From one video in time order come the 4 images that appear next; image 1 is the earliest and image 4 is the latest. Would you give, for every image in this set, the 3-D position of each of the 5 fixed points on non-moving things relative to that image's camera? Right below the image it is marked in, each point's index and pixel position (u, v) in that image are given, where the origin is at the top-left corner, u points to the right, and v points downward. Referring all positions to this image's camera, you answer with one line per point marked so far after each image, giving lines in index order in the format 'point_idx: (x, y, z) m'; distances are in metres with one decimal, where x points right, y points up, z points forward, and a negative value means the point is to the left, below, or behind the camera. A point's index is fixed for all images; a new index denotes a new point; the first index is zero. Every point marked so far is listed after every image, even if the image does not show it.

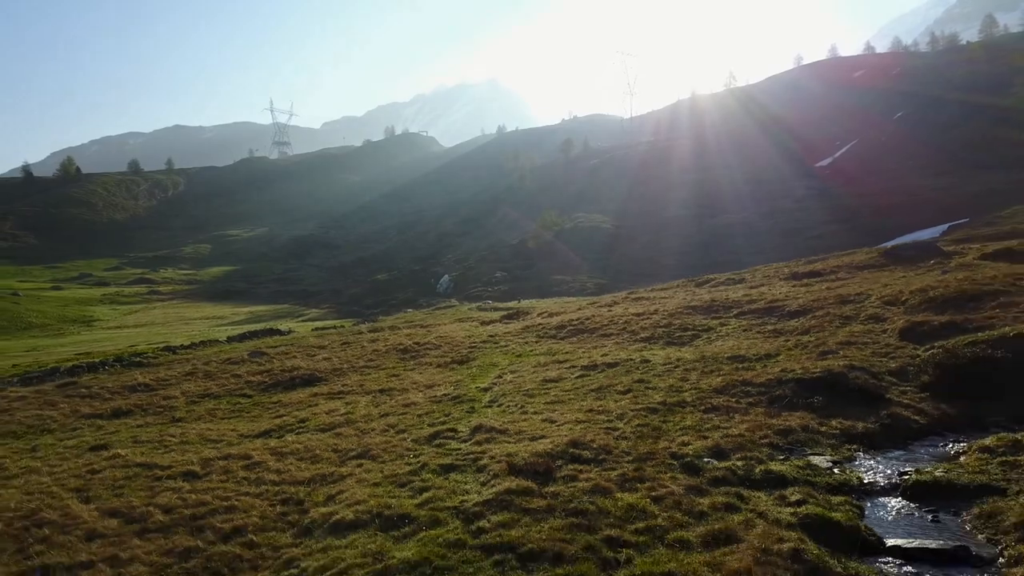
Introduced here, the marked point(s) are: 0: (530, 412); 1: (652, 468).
0: (+1.1, -7.9, +19.7) m
1: (+6.4, -8.1, +13.9) m
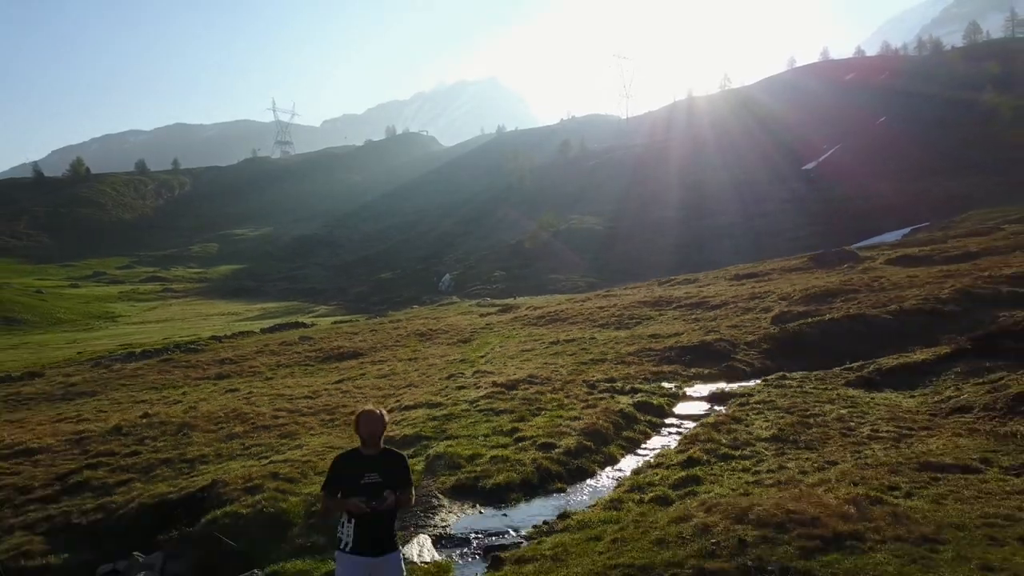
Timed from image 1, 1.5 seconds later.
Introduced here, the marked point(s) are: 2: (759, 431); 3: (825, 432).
0: (-0.4, -7.9, +31.7) m
1: (+4.9, -8.1, +25.9) m
2: (+15.1, -8.6, +19.0) m
3: (+19.1, -8.4, +18.8) m
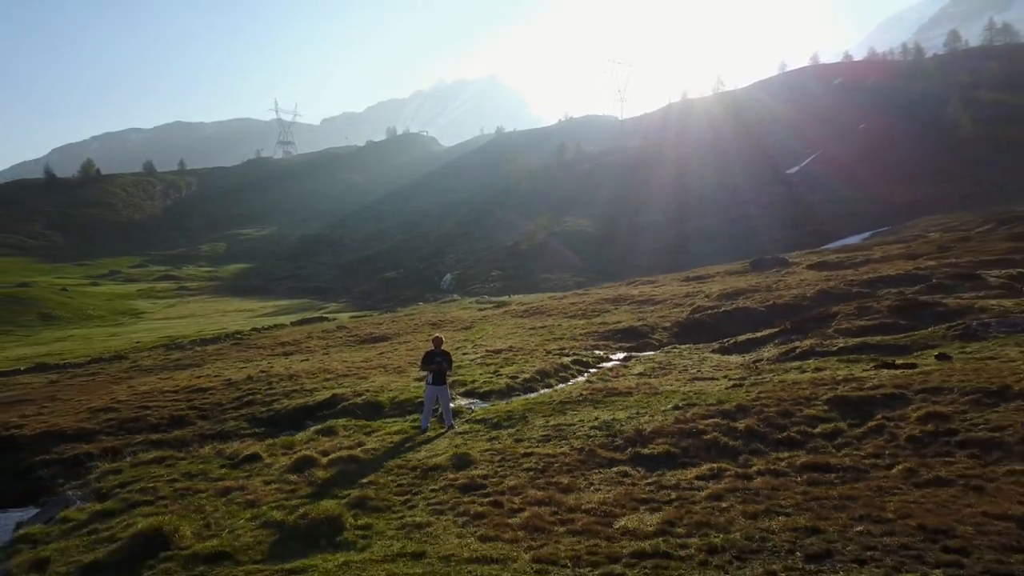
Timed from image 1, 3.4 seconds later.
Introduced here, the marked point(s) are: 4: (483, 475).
0: (-2.3, -8.1, +46.5) m
1: (+3.0, -8.3, +40.7) m
2: (+13.3, -8.9, +33.8) m
3: (+17.2, -8.7, +33.6) m
4: (-1.6, -9.9, +16.7) m
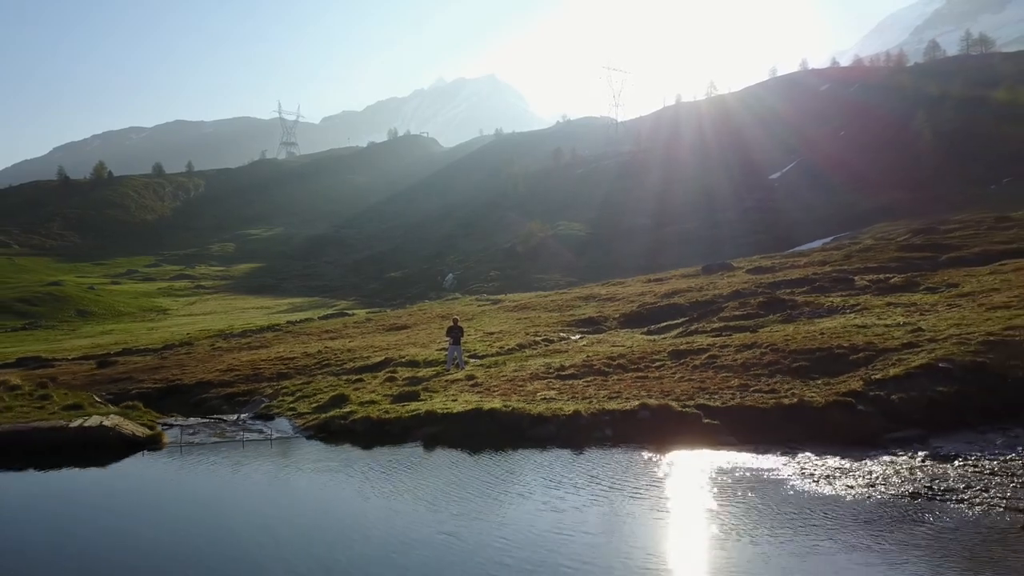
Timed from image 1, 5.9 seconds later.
0: (-4.2, -8.2, +63.9) m
1: (+1.1, -8.5, +58.1) m
2: (+11.3, -9.1, +51.3) m
3: (+15.3, -8.9, +51.1) m
4: (-3.5, -10.3, +34.1) m
